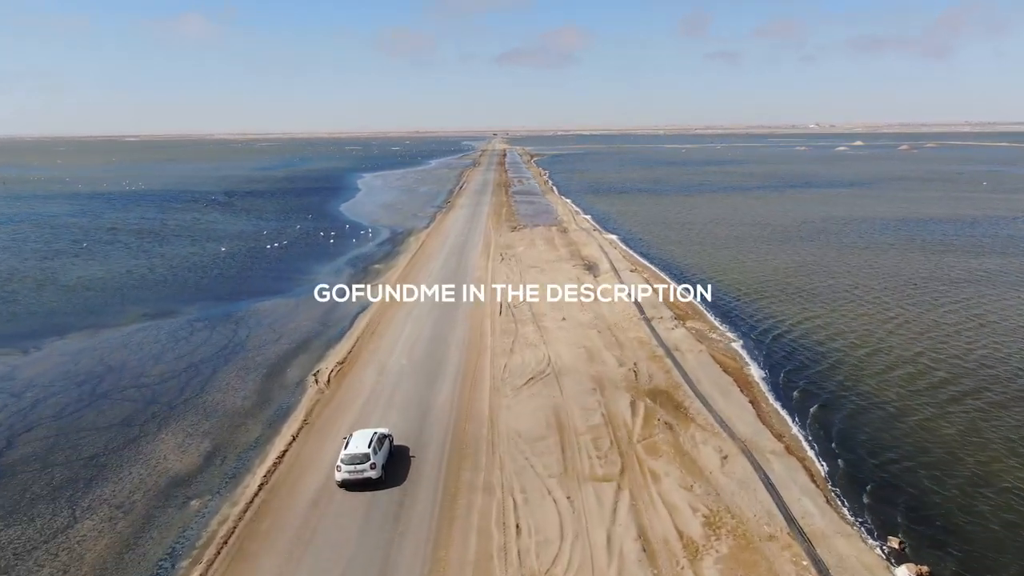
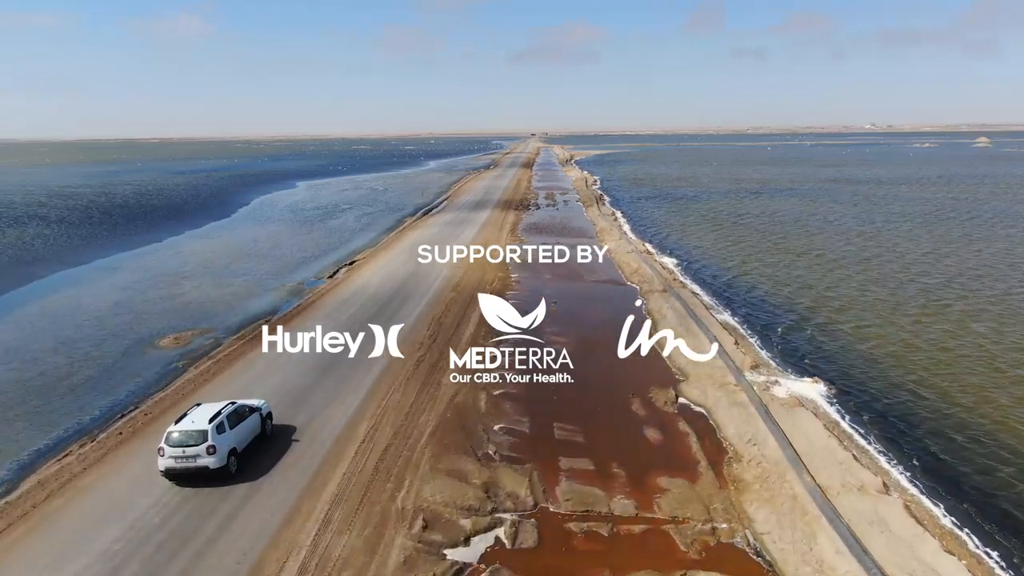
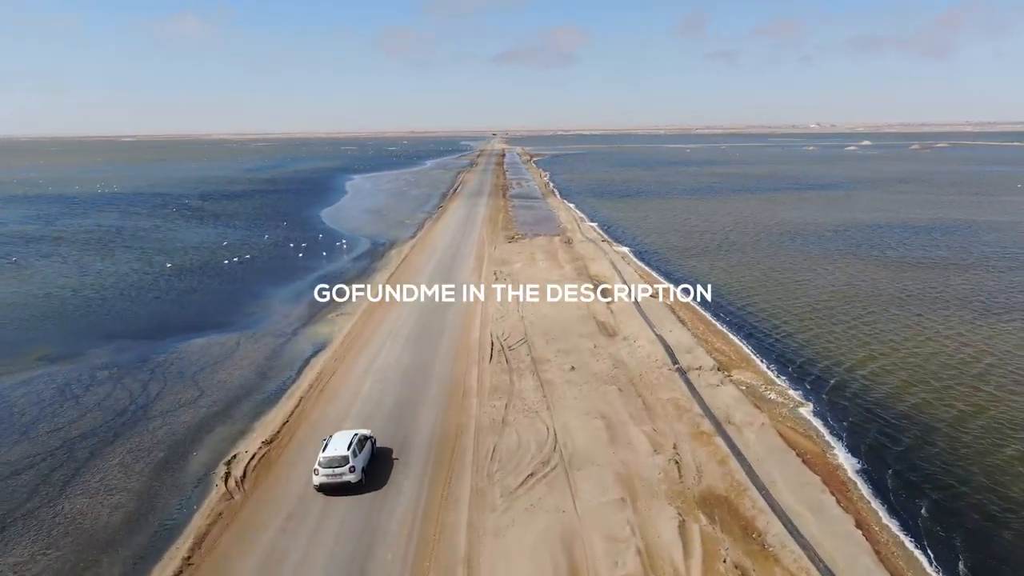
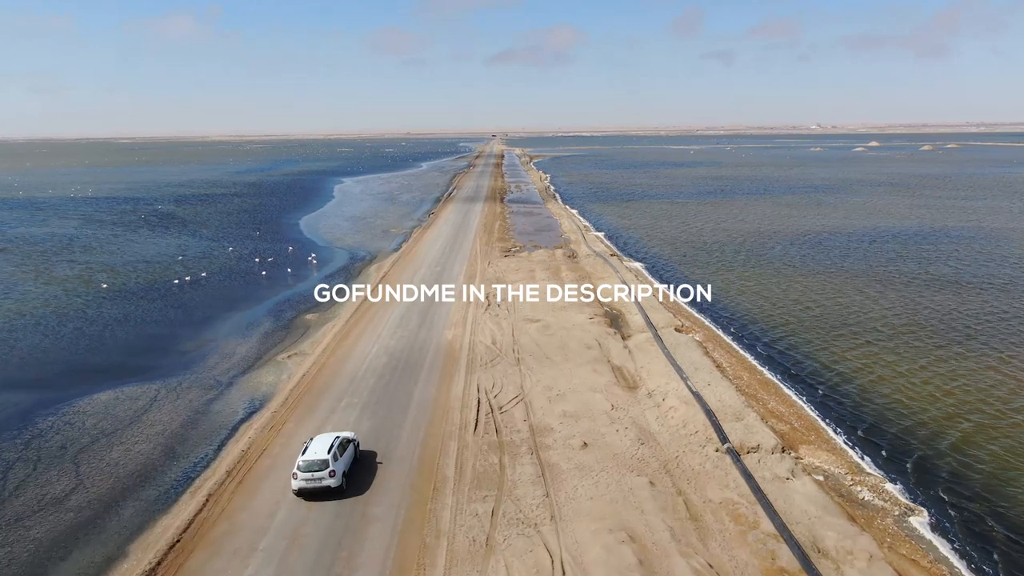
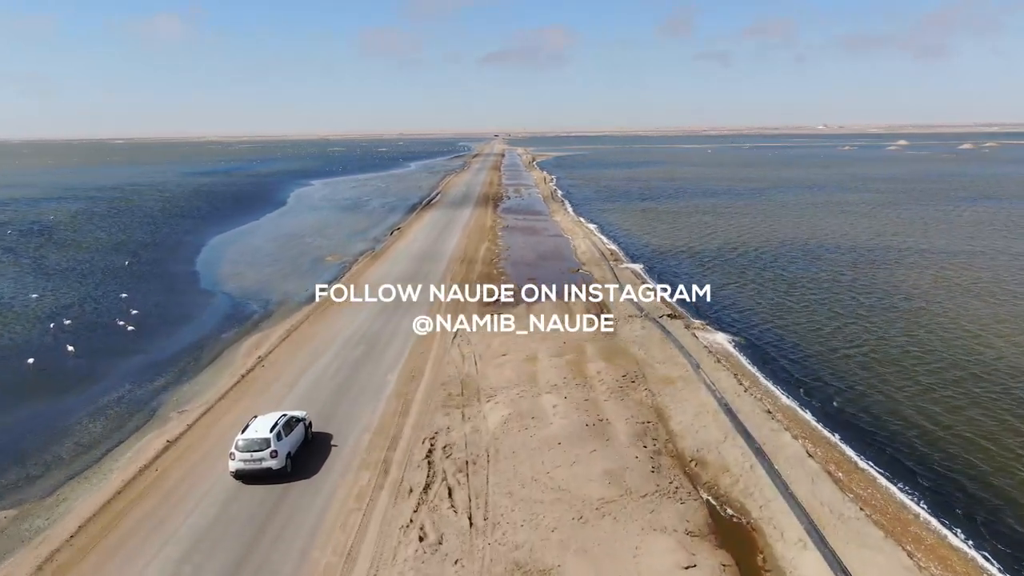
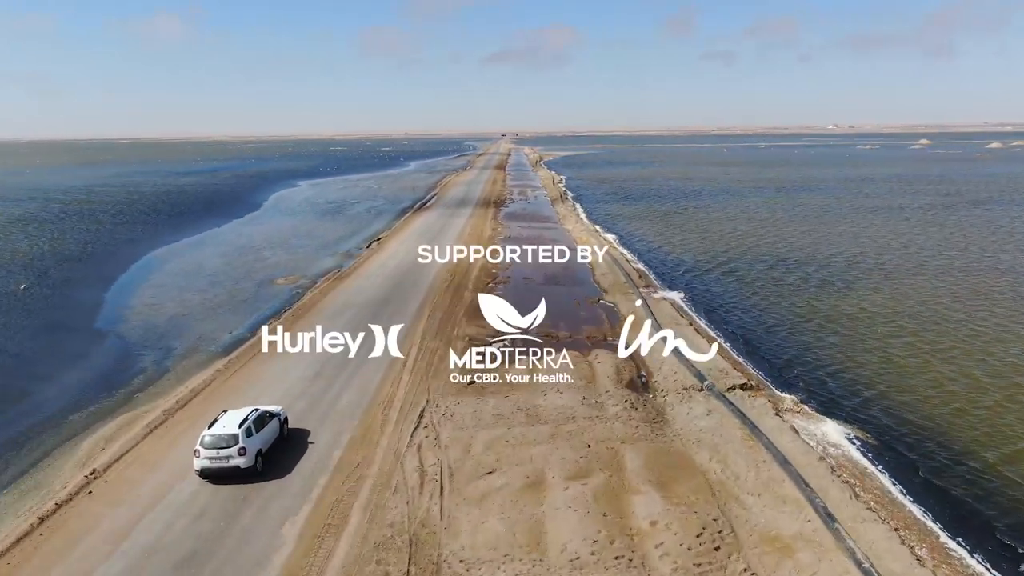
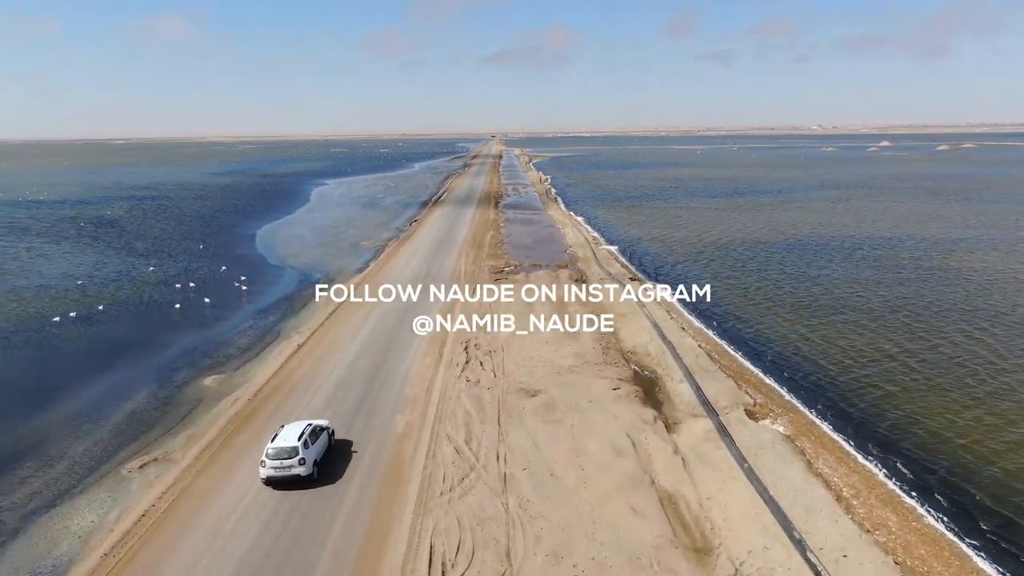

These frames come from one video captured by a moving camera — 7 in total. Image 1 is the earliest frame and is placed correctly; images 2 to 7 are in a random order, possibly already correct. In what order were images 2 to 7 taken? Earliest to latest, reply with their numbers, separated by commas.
3, 4, 7, 5, 6, 2
